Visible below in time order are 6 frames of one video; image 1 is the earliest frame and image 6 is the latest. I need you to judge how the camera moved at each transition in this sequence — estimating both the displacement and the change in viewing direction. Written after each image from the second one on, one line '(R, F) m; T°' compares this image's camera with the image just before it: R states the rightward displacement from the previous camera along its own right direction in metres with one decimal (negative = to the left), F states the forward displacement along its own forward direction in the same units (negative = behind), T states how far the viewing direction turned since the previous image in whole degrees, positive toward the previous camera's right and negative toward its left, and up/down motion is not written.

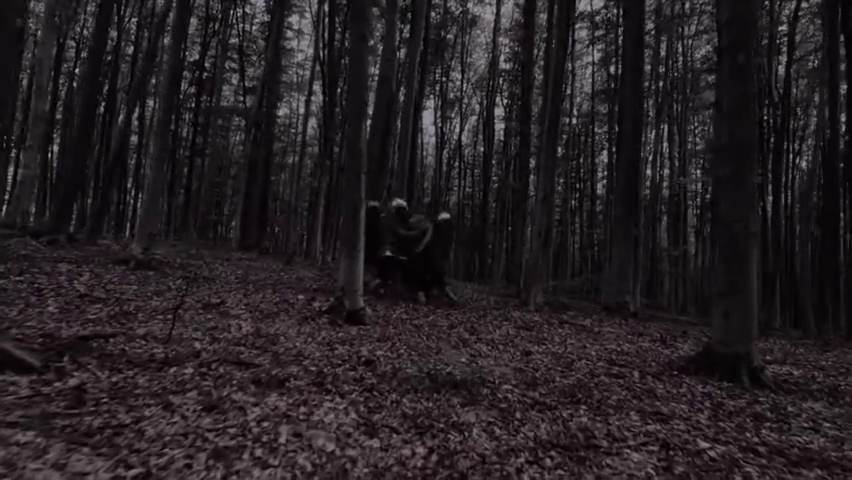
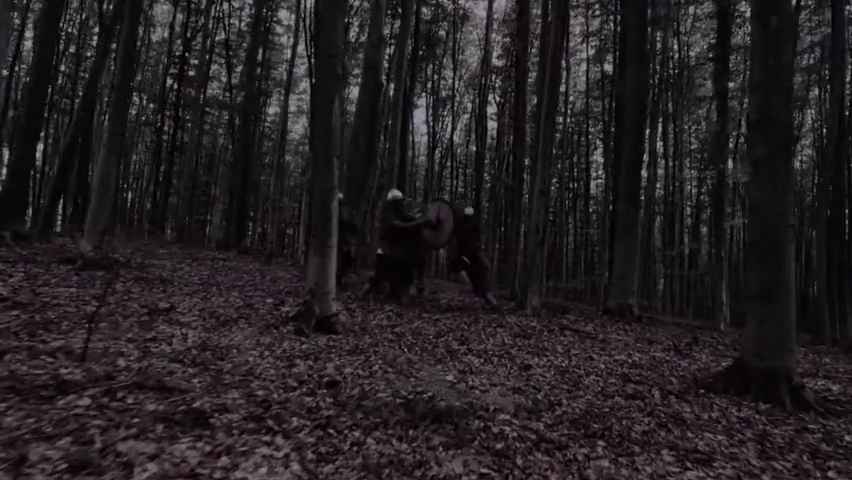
(+0.1, +1.1) m; +1°
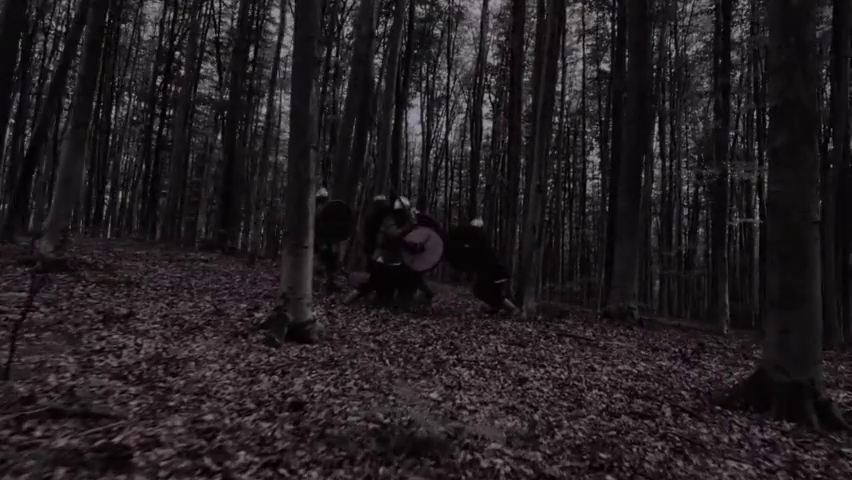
(+0.1, +0.6) m; 0°
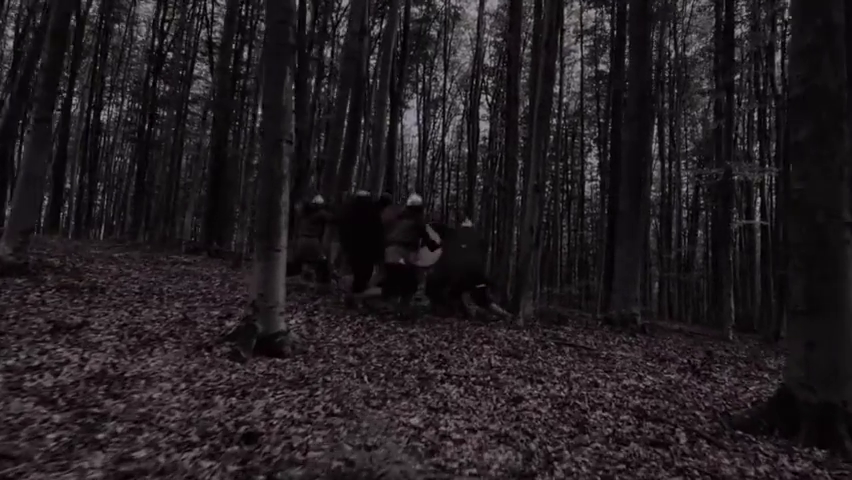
(+0.1, +0.6) m; 0°
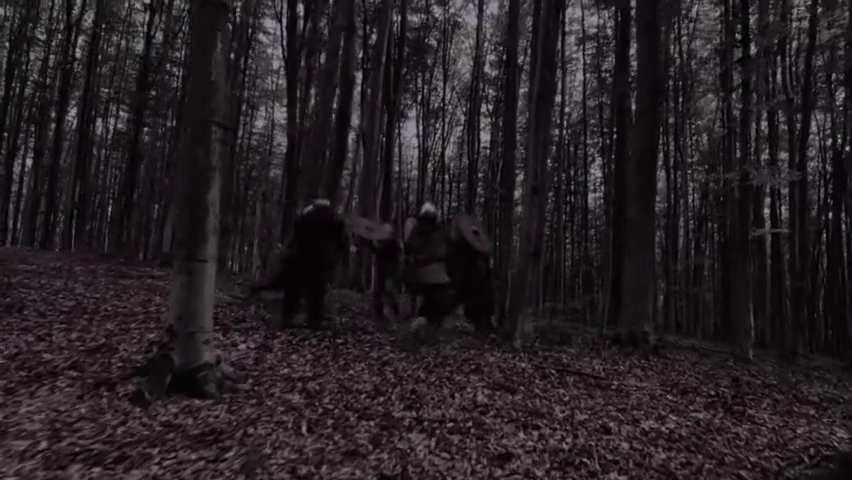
(+0.3, +1.2) m; 0°
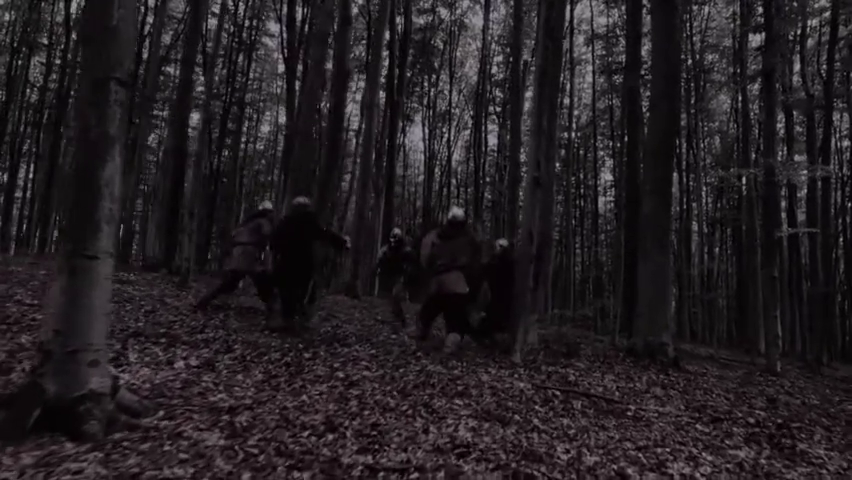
(+0.3, +1.1) m; -1°
